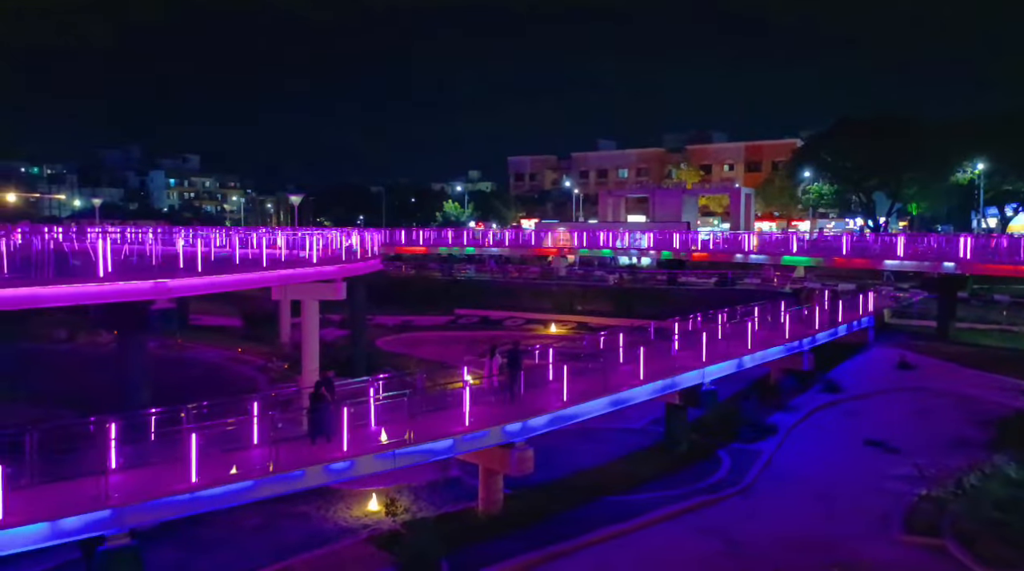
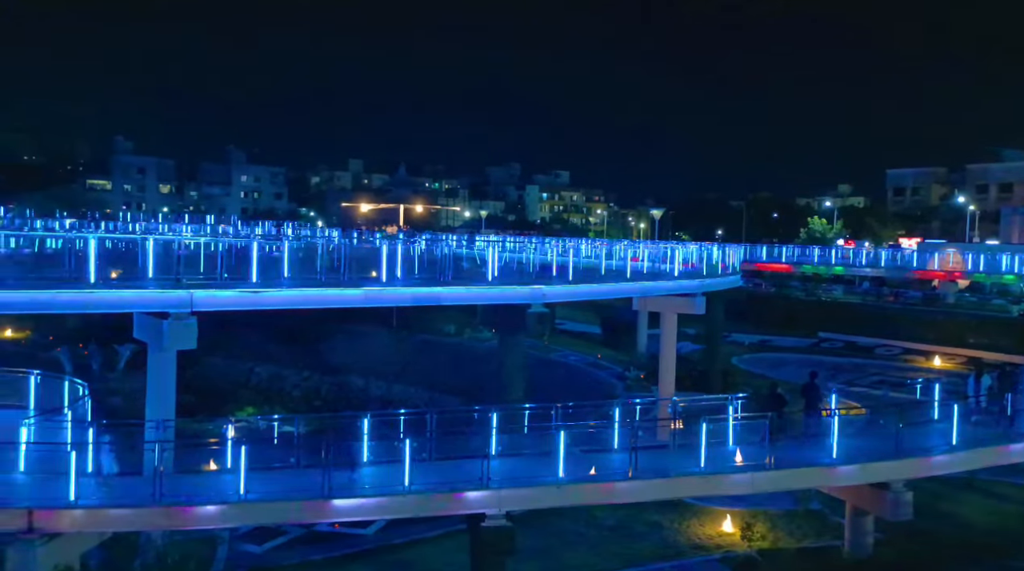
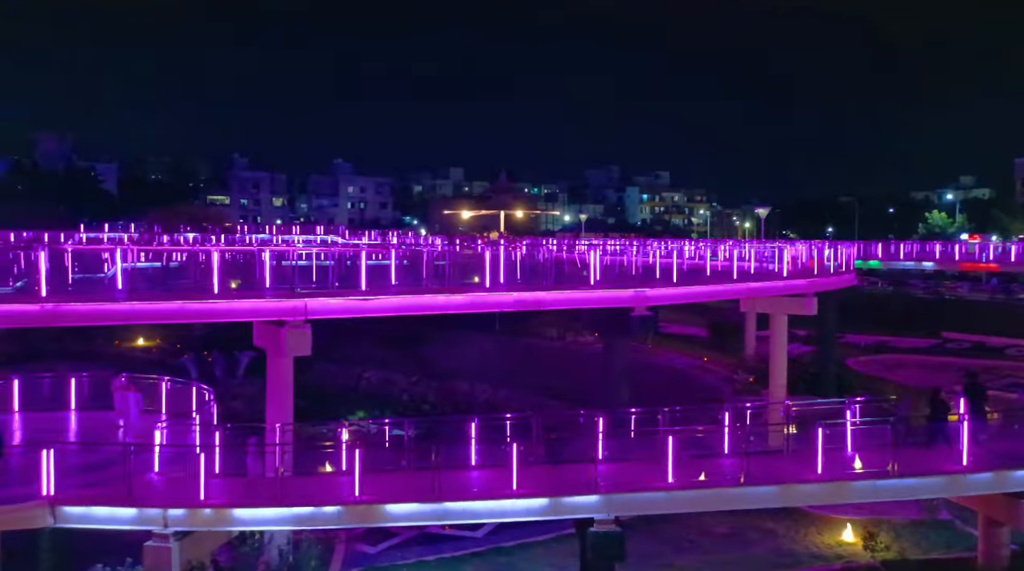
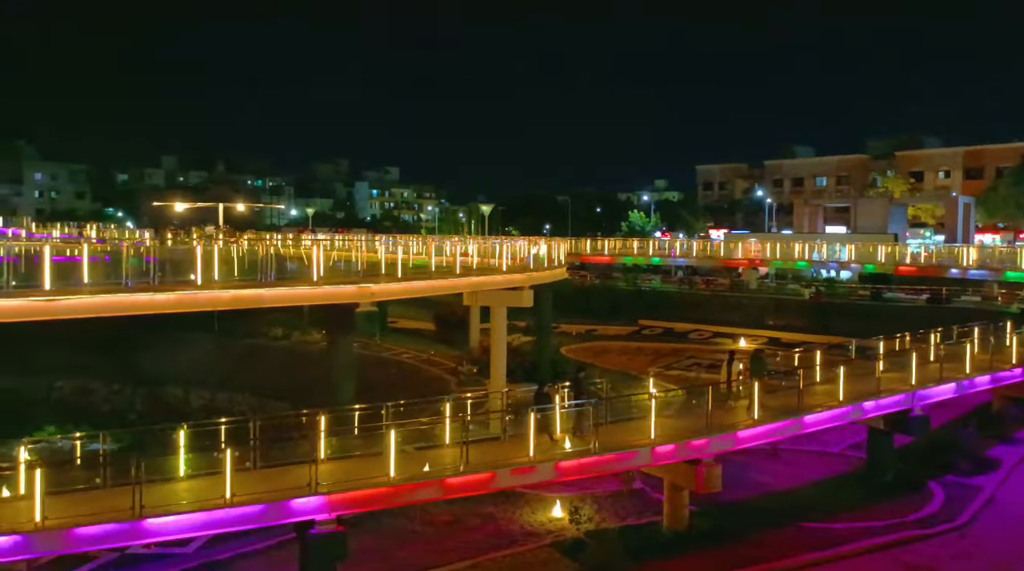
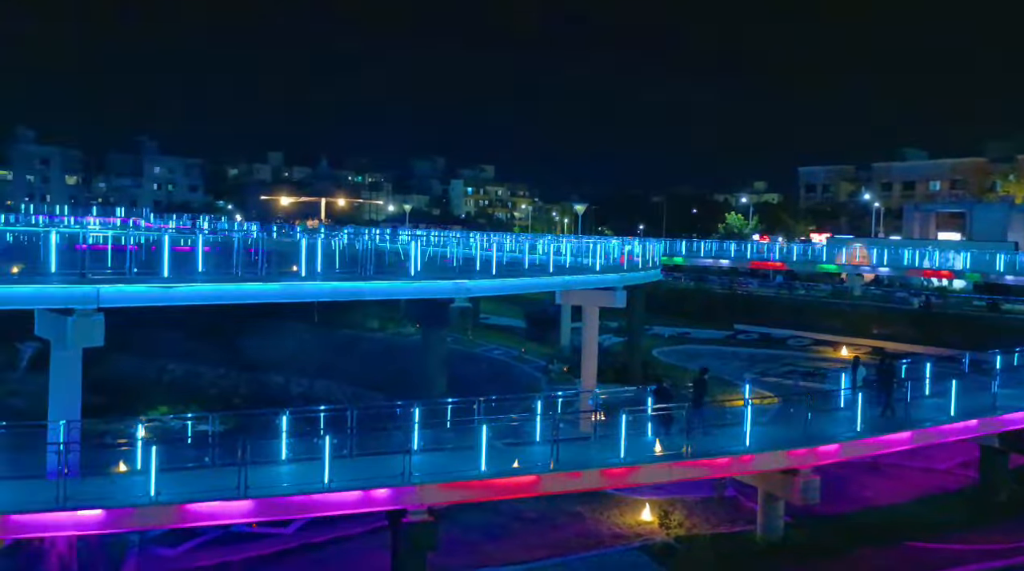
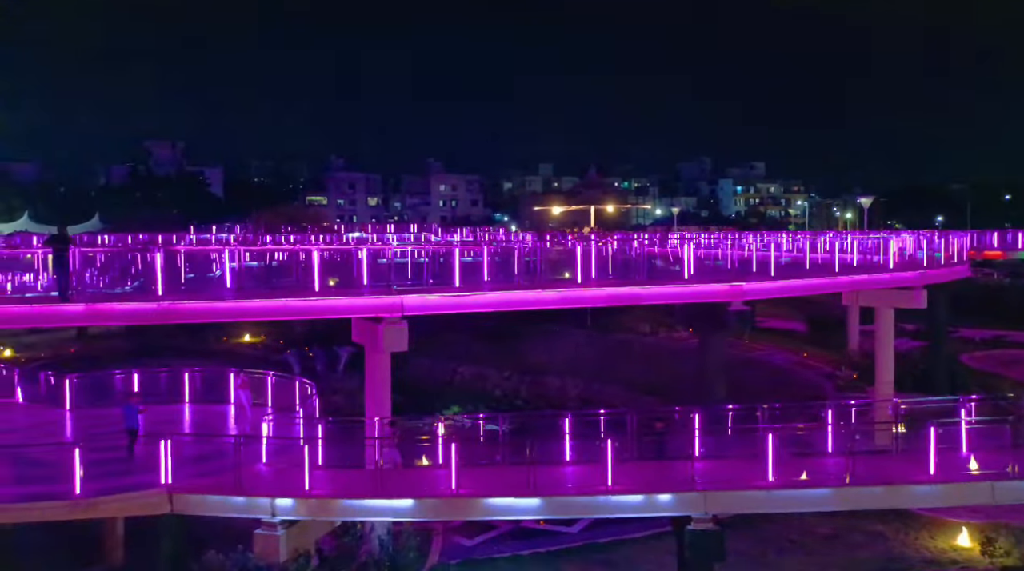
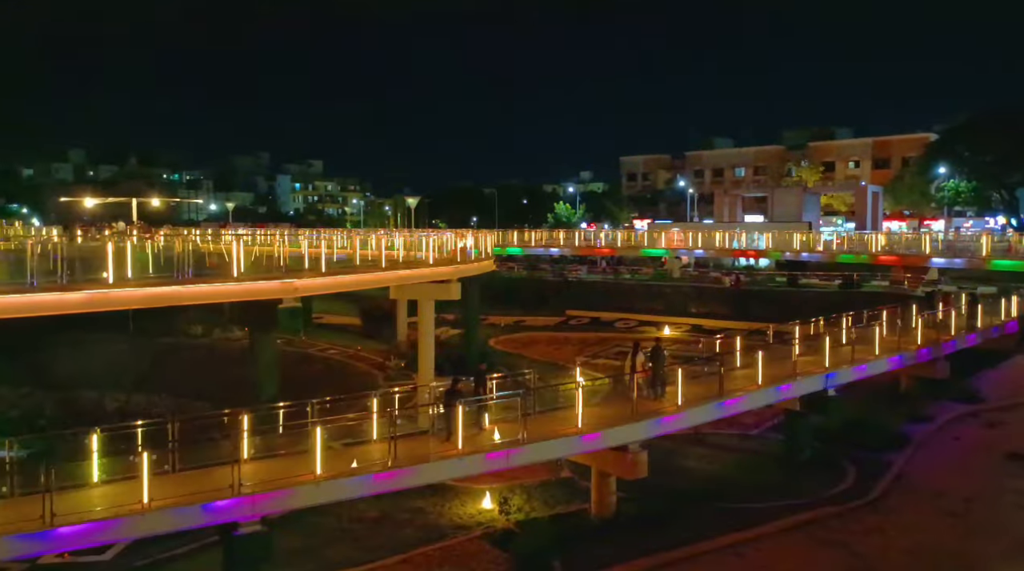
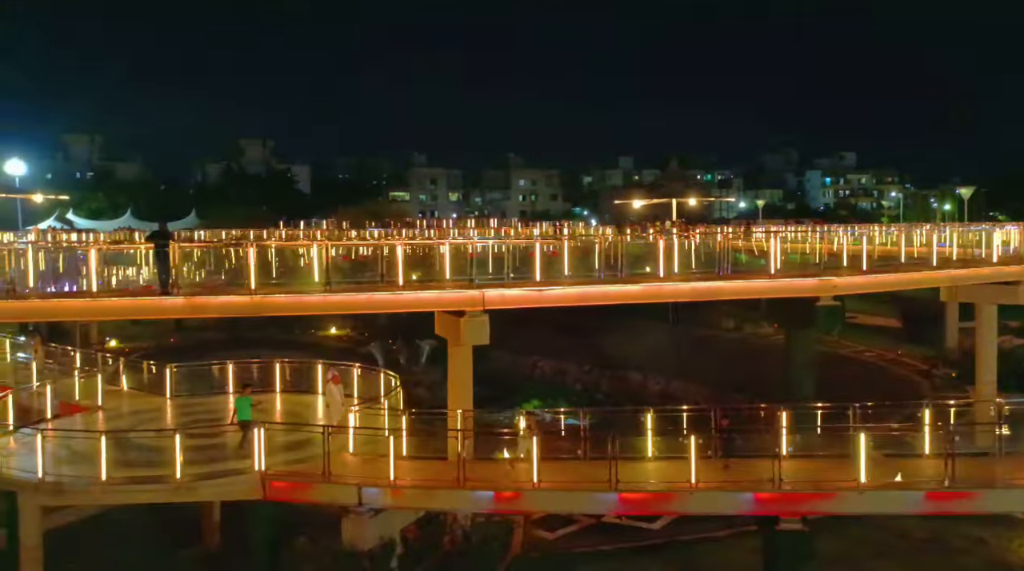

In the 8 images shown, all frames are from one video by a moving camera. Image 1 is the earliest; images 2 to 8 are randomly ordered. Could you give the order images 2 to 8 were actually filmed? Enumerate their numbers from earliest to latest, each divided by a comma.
7, 4, 5, 2, 3, 6, 8
